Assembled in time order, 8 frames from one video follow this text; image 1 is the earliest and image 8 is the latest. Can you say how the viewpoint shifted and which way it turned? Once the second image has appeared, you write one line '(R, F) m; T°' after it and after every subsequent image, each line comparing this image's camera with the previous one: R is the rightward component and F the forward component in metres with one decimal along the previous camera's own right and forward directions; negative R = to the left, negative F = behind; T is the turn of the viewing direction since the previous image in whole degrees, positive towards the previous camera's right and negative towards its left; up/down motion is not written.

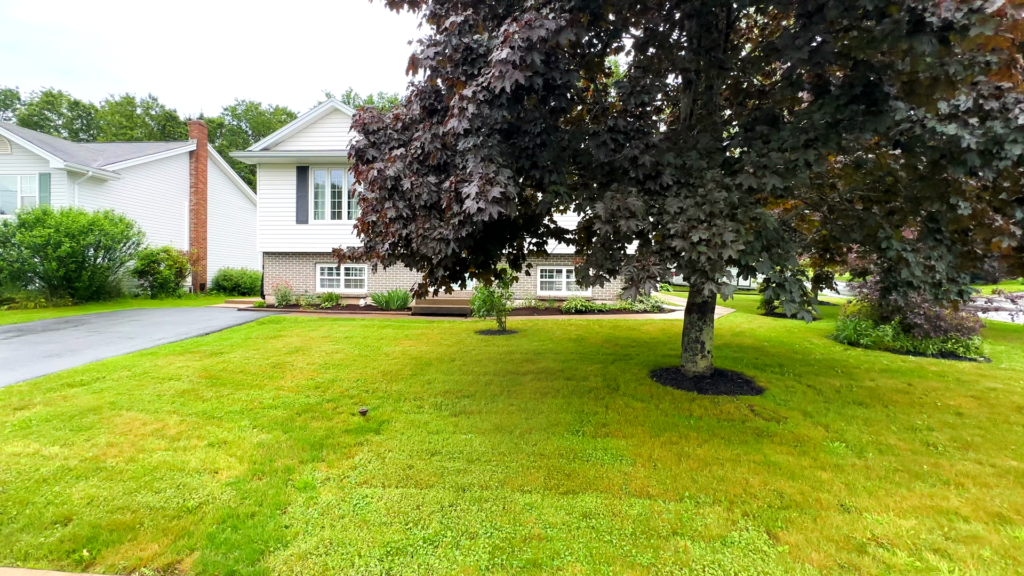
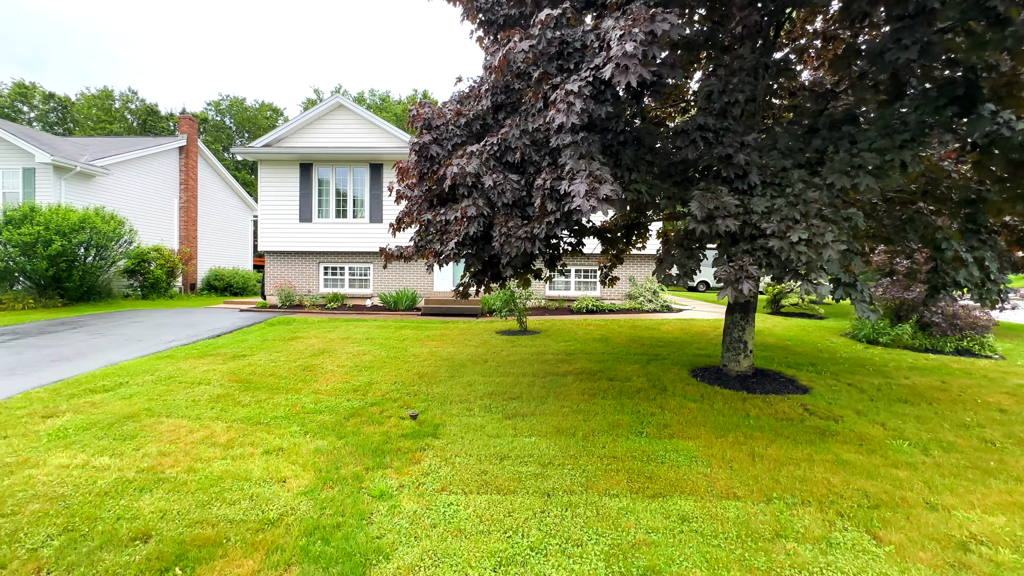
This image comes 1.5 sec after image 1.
(-0.7, +0.1) m; +2°
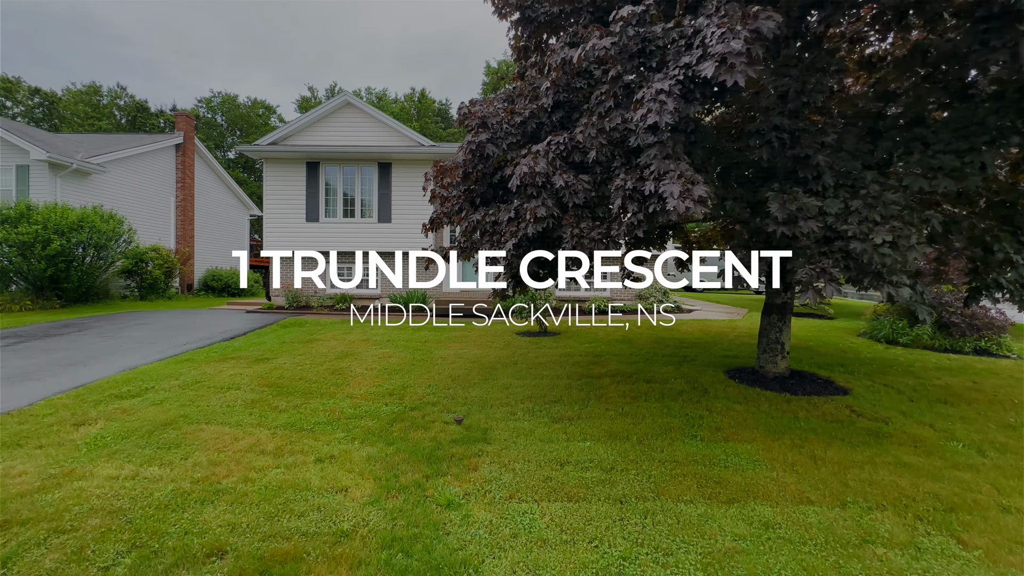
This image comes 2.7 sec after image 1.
(-0.6, +0.1) m; +1°
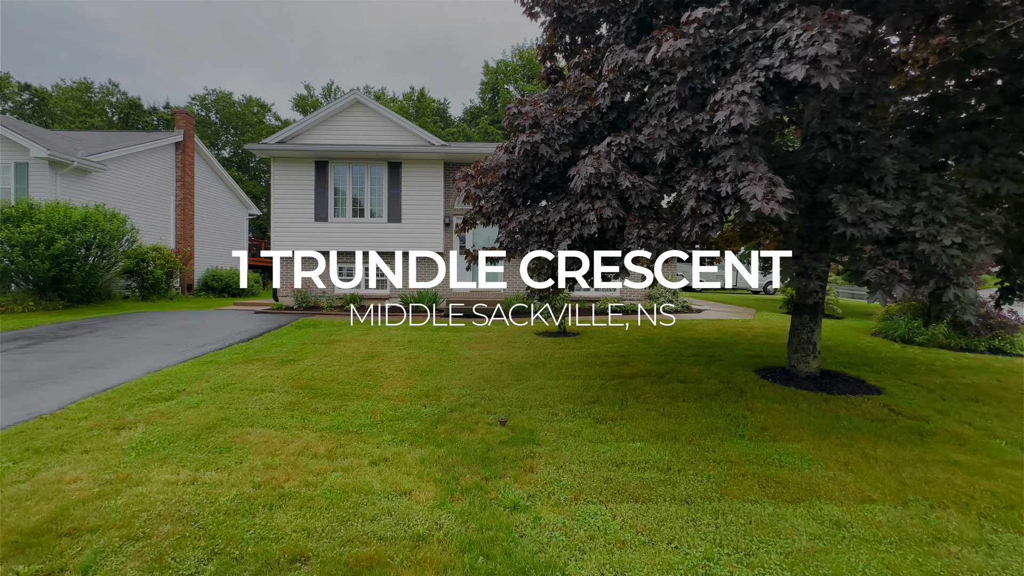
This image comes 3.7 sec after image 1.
(-0.5, 0.0) m; +1°
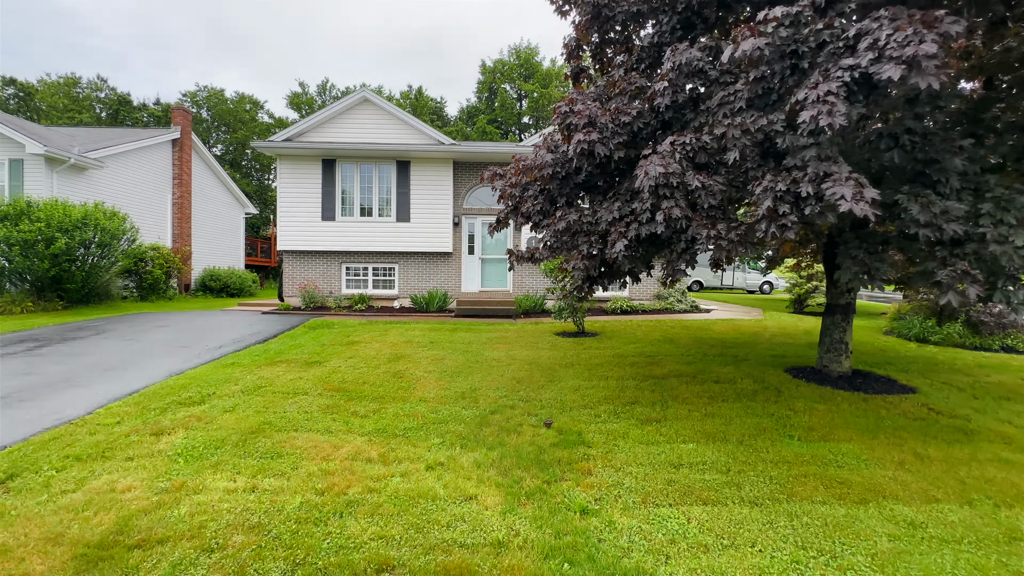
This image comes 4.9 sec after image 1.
(-0.5, +0.1) m; +1°
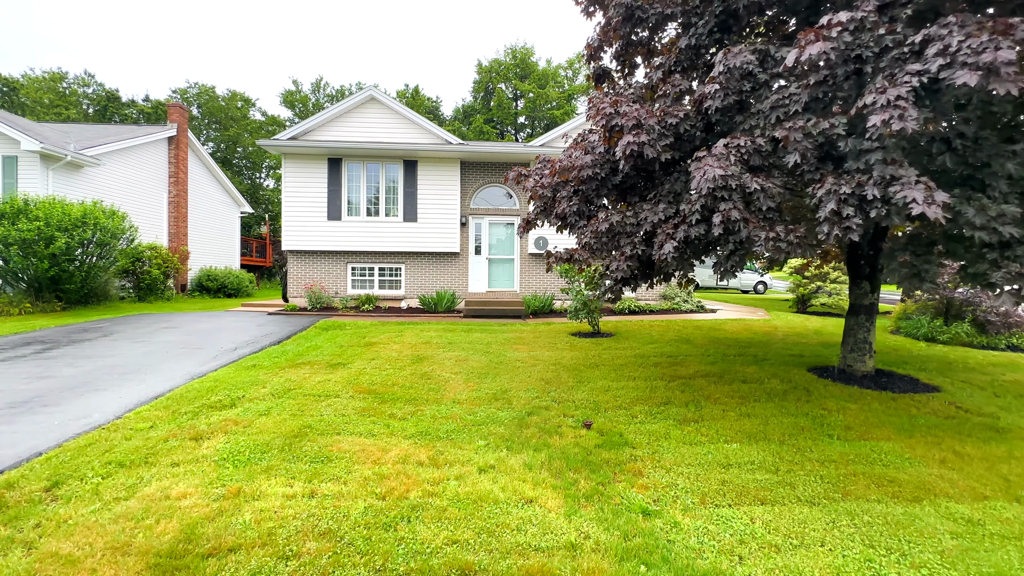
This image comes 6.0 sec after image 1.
(-0.5, 0.0) m; +1°
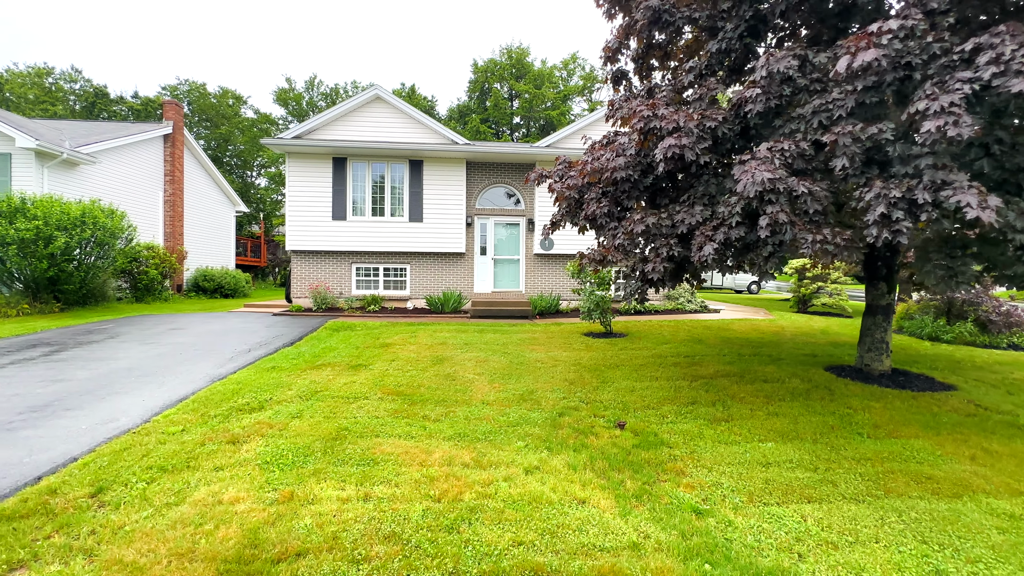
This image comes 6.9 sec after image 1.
(-0.4, 0.0) m; +1°
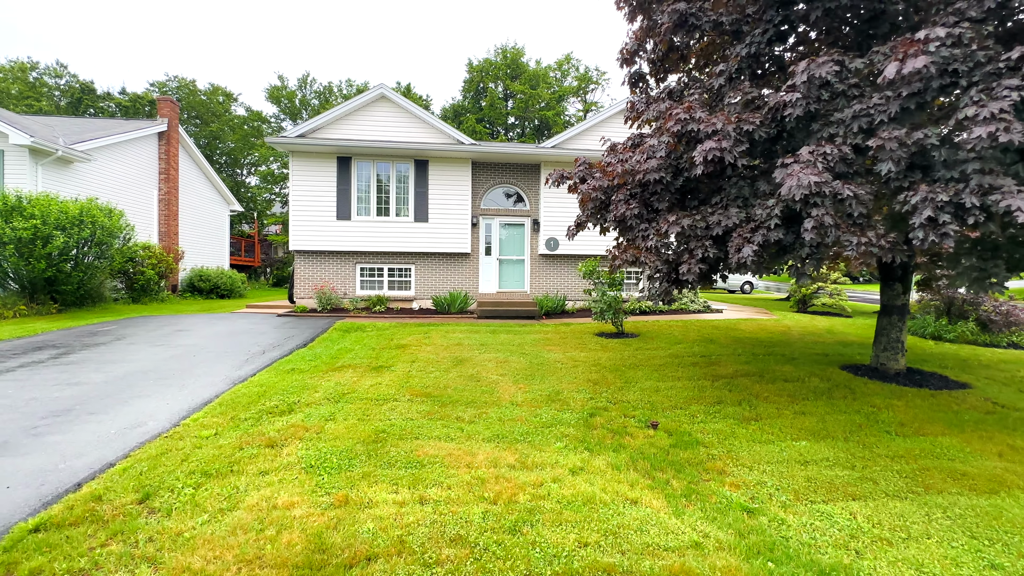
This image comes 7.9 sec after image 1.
(-0.4, 0.0) m; +1°
